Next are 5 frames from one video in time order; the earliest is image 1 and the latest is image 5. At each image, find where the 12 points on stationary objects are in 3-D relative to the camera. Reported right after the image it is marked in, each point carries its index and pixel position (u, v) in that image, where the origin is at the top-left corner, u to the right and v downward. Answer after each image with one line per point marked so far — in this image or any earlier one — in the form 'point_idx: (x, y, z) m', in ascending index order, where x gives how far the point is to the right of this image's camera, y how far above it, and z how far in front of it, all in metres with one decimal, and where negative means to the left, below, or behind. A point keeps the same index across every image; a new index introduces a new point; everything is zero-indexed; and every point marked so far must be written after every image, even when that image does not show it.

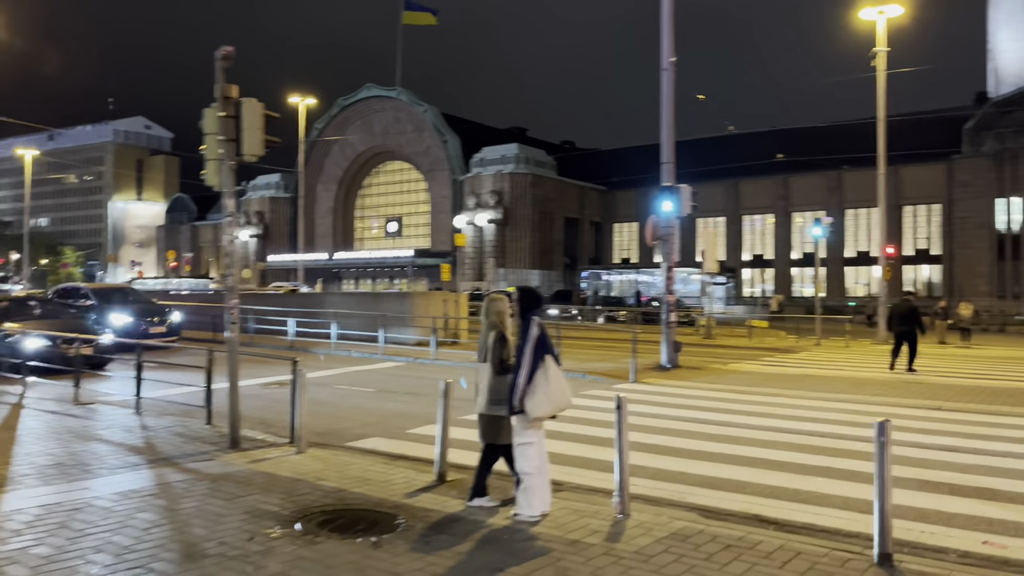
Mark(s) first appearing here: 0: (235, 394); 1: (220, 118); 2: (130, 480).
0: (-2.8, -1.1, +8.2) m
1: (-3.0, +1.7, +8.1) m
2: (-3.2, -1.6, +6.7) m
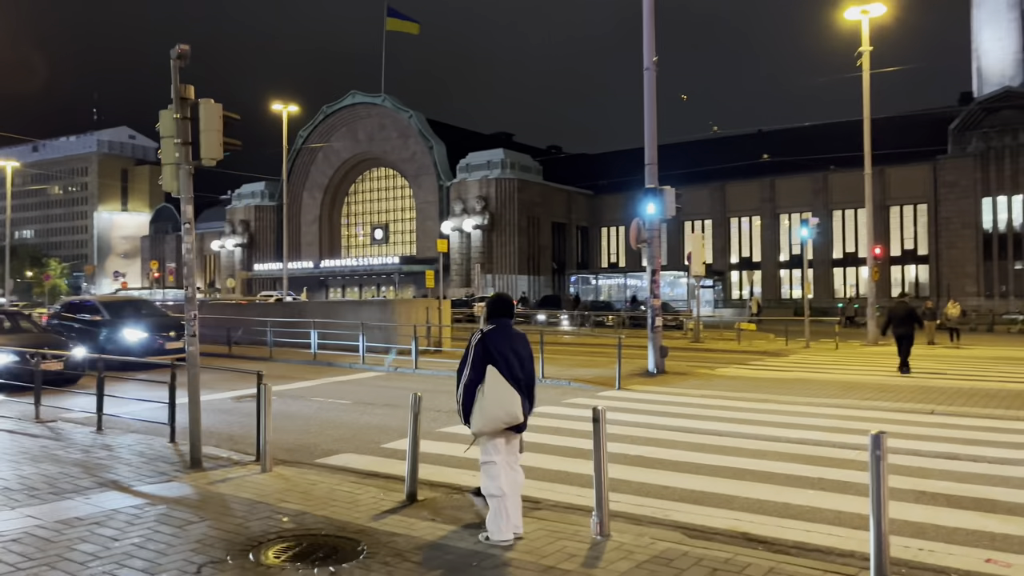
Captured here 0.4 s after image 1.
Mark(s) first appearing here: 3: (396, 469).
0: (-3.1, -1.2, +7.8) m
1: (-3.2, +1.6, +7.7) m
2: (-3.4, -1.7, +6.3) m
3: (-1.2, -1.8, +8.0) m
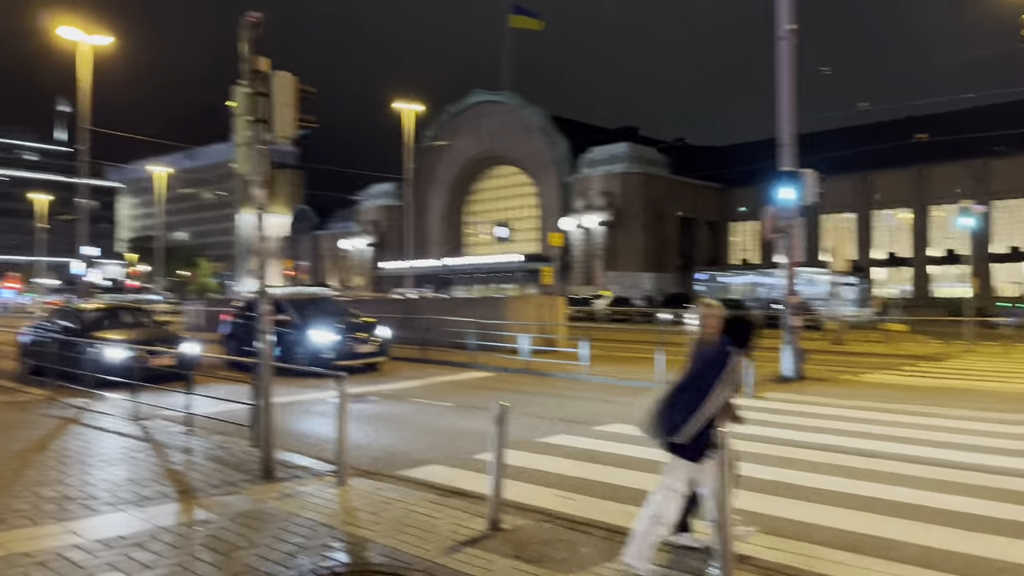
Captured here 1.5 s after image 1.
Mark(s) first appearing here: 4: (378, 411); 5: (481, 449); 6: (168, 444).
0: (-2.2, -1.1, +7.1) m
1: (-2.3, +1.7, +7.1) m
2: (-2.7, -1.7, +5.7) m
3: (-0.2, -1.7, +7.0) m
4: (-1.9, -1.7, +11.2) m
5: (-0.3, -1.7, +8.6) m
6: (-3.7, -1.6, +8.6) m
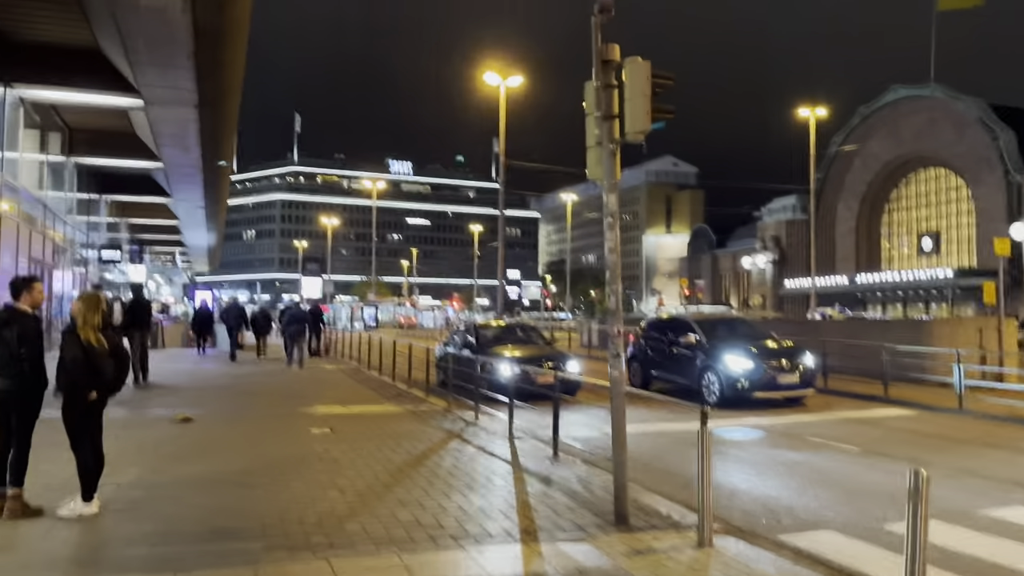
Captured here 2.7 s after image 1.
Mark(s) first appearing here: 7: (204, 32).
0: (+0.8, -1.3, +6.2) m
1: (+0.7, +1.5, +6.3) m
2: (-0.3, -1.8, +5.2) m
3: (+2.5, -1.8, +5.2) m
4: (+3.0, -1.9, +9.6) m
5: (+3.2, -1.9, +6.6) m
6: (+0.2, -1.8, +8.2) m
7: (-5.3, +4.5, +14.0) m
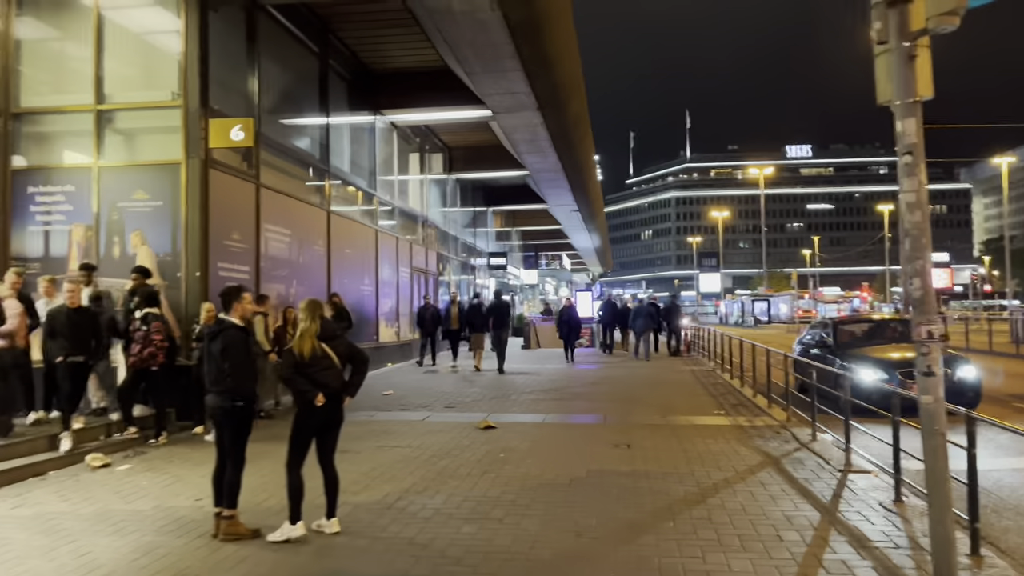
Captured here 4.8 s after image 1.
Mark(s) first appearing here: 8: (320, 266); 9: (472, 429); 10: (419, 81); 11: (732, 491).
0: (+2.1, -1.1, +3.9) m
1: (+1.9, +1.6, +4.1) m
2: (+0.6, -1.7, +3.6) m
3: (+3.1, -1.7, +2.2) m
4: (+5.7, -1.7, +5.9) m
5: (+4.4, -1.7, +3.2) m
6: (+2.6, -1.7, +6.0) m
7: (+0.1, +4.4, +13.7) m
8: (-3.6, +0.4, +15.2) m
9: (-0.5, -1.8, +10.2) m
10: (-2.1, +4.8, +18.5) m
11: (+1.9, -1.7, +6.9) m
